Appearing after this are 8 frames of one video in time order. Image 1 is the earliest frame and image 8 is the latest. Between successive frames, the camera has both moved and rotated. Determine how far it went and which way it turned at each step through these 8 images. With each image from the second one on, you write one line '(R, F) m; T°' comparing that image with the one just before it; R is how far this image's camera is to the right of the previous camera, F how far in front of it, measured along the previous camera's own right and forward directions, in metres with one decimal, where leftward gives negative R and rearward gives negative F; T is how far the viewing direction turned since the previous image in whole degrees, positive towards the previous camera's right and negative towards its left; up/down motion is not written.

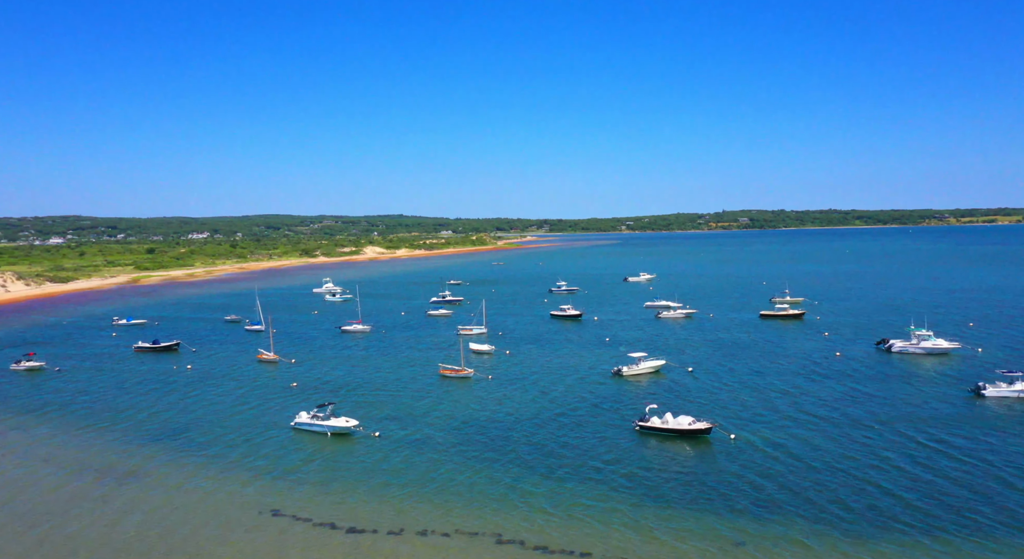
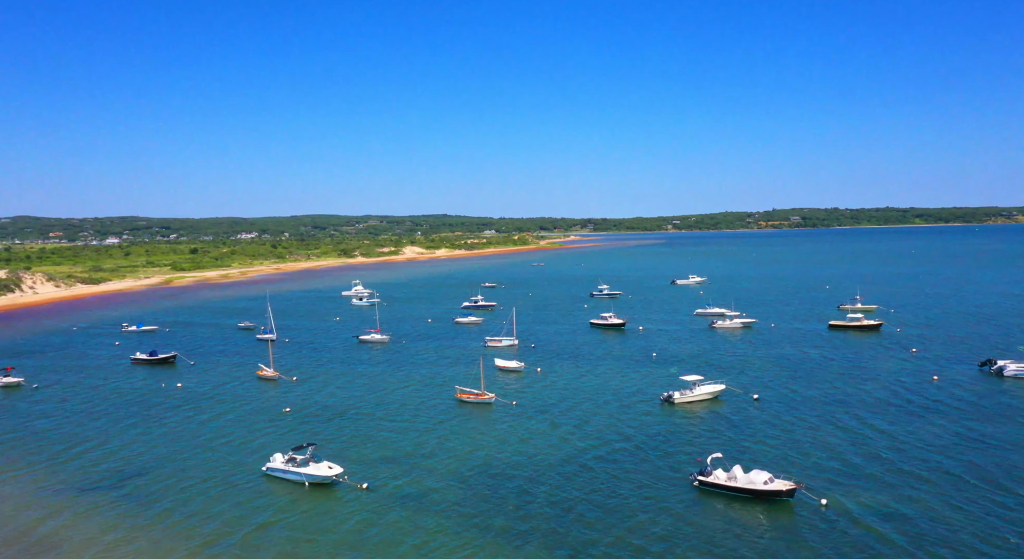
(+1.1, +9.7) m; -3°
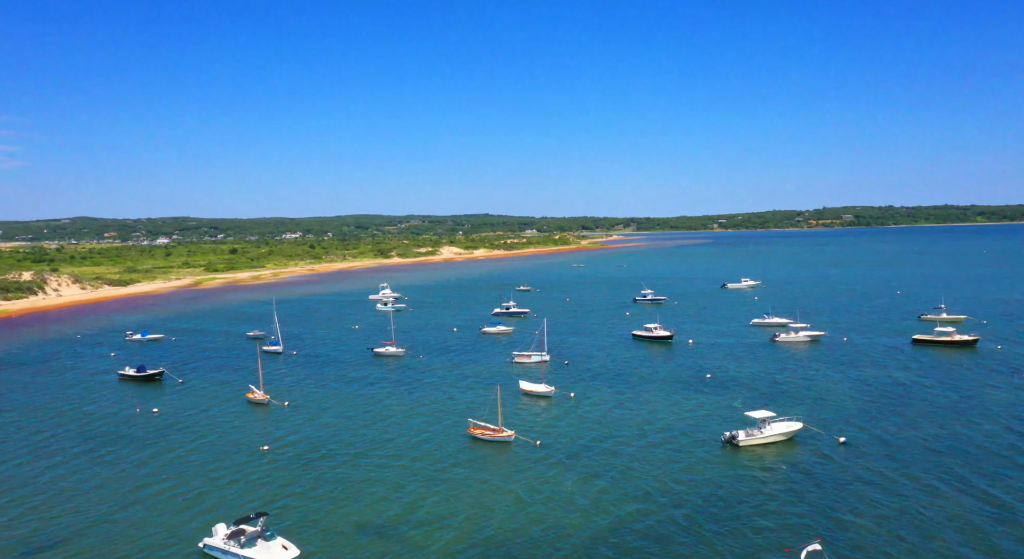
(+1.1, +9.8) m; -3°
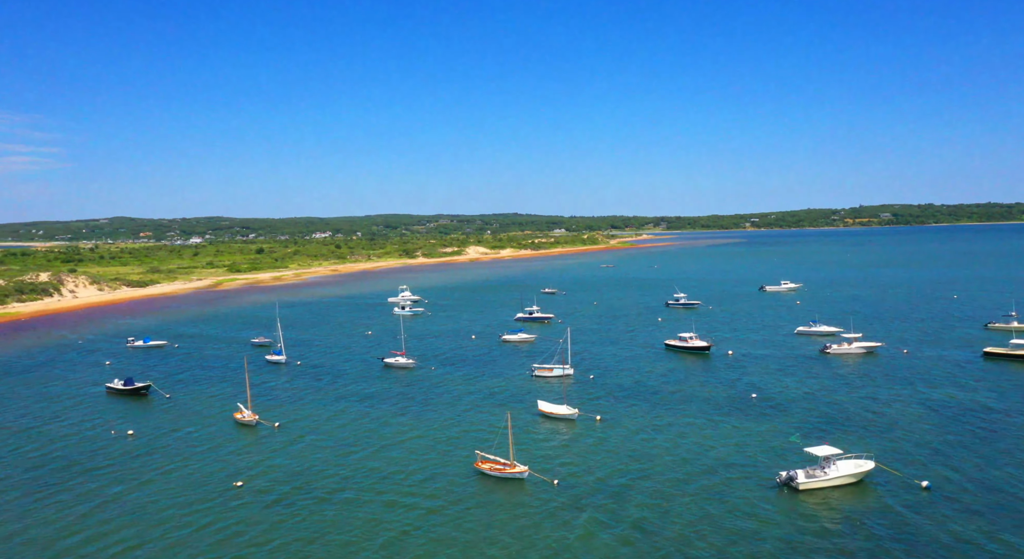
(+0.8, +6.6) m; -2°
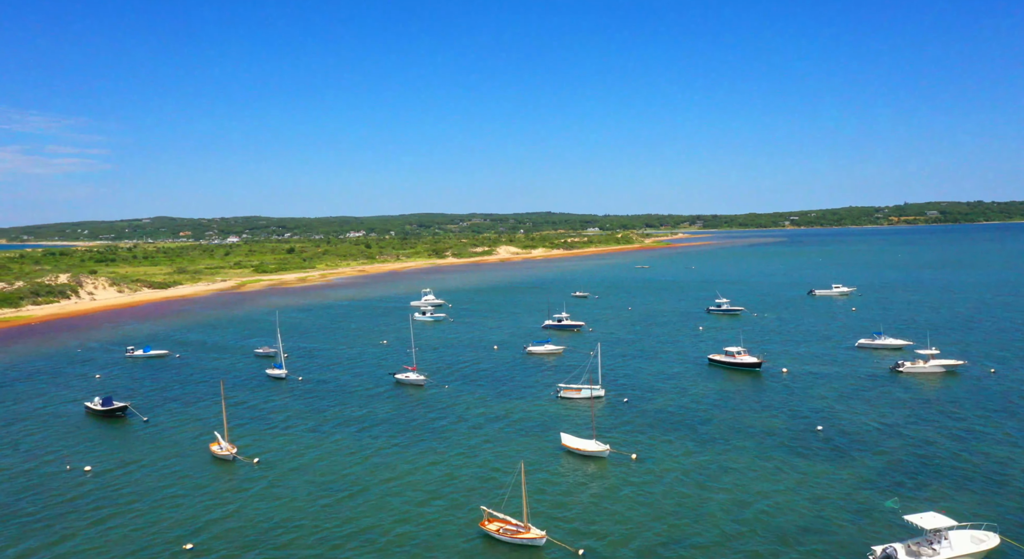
(+0.8, +7.7) m; -3°
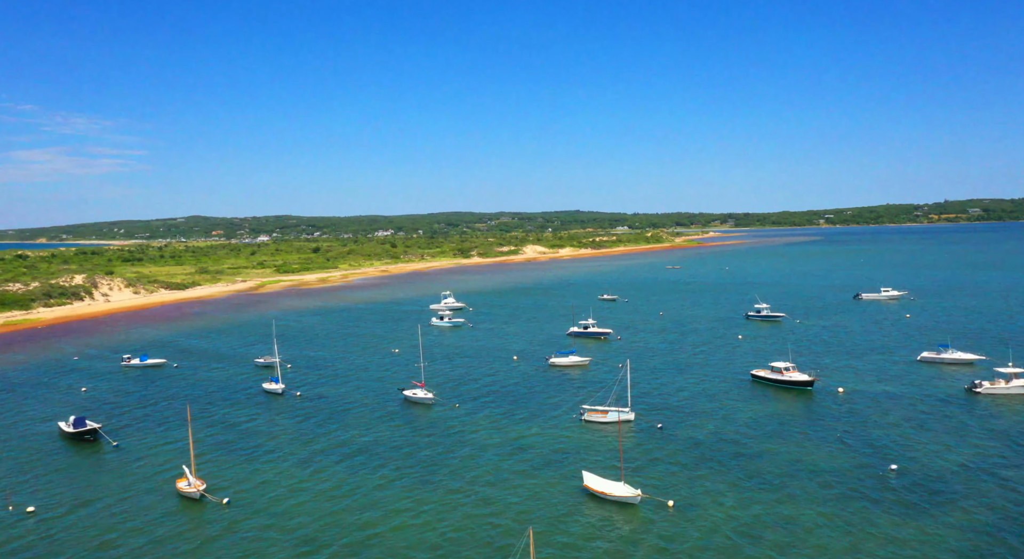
(+0.7, +6.6) m; -2°
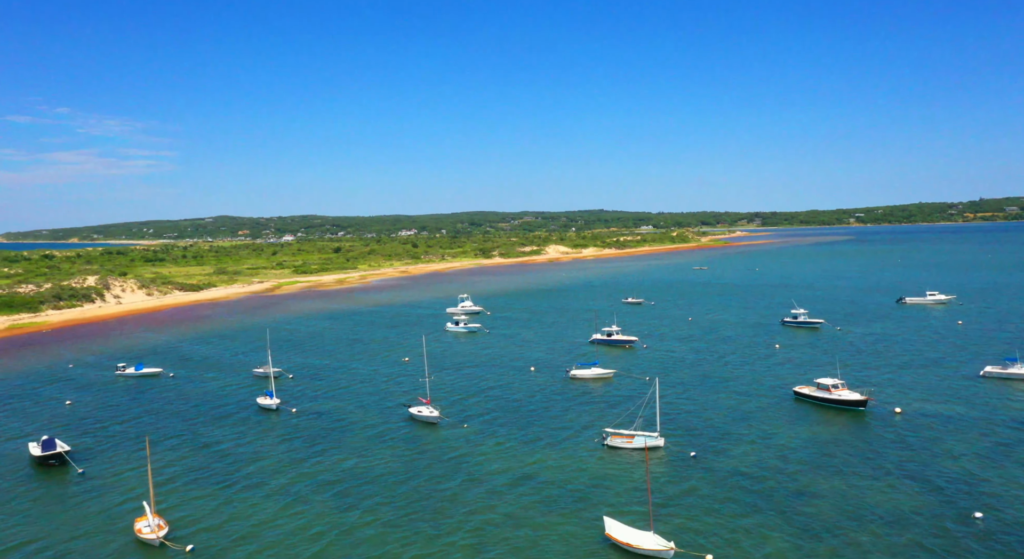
(+0.6, +5.5) m; -2°
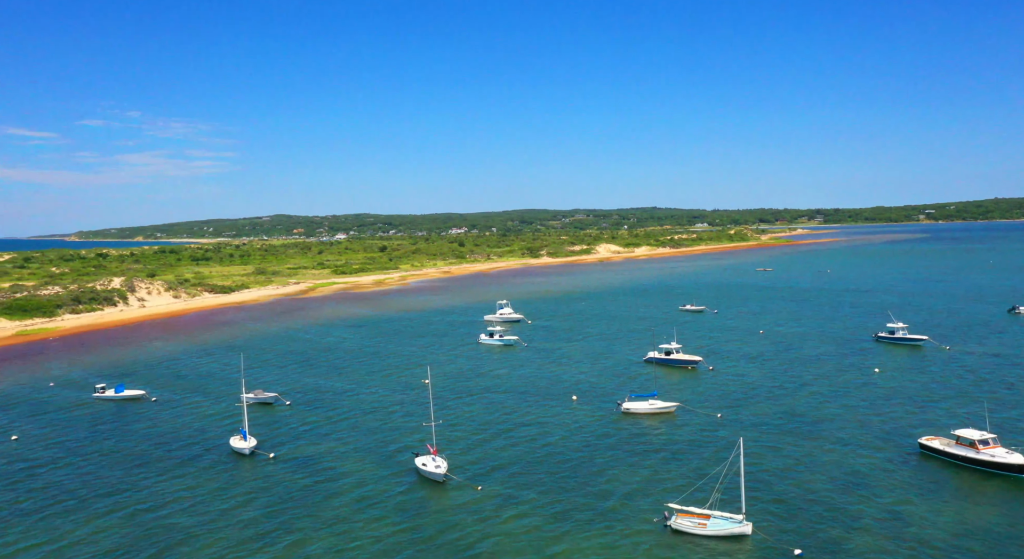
(+1.0, +12.1) m; -4°
